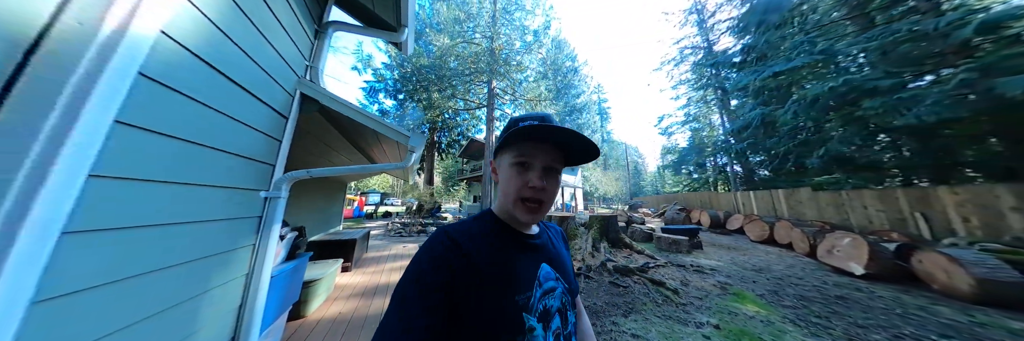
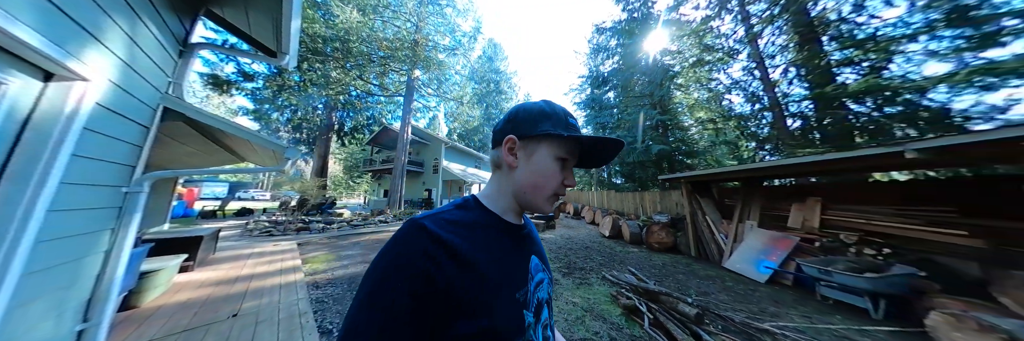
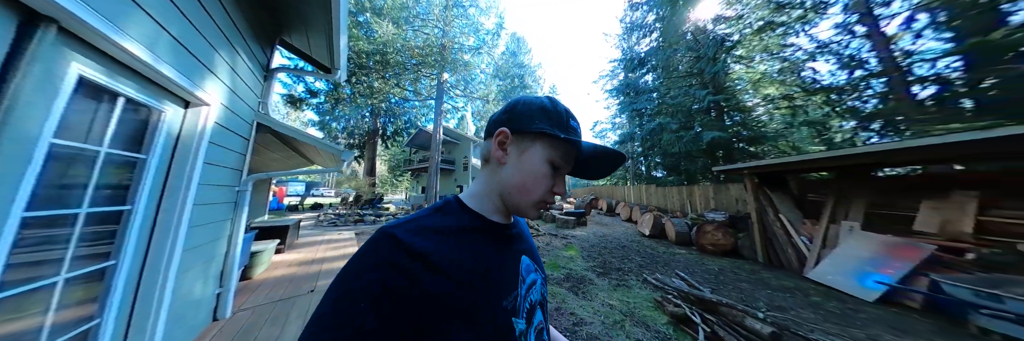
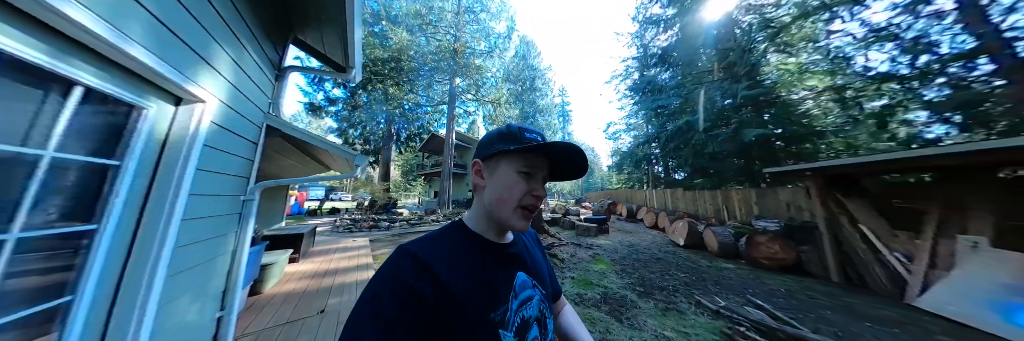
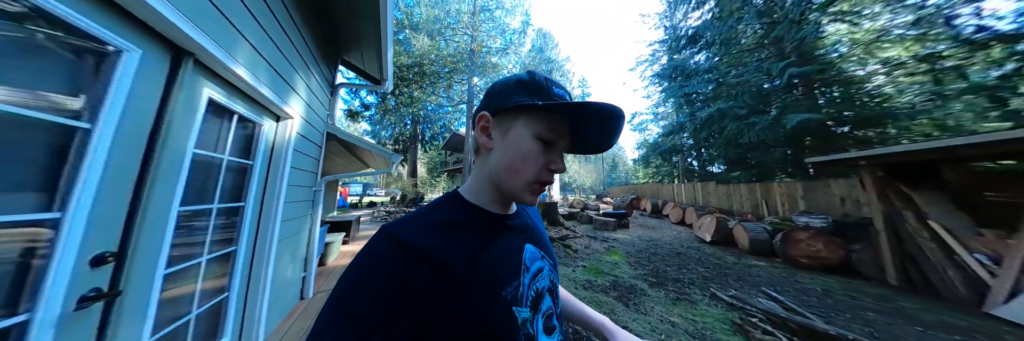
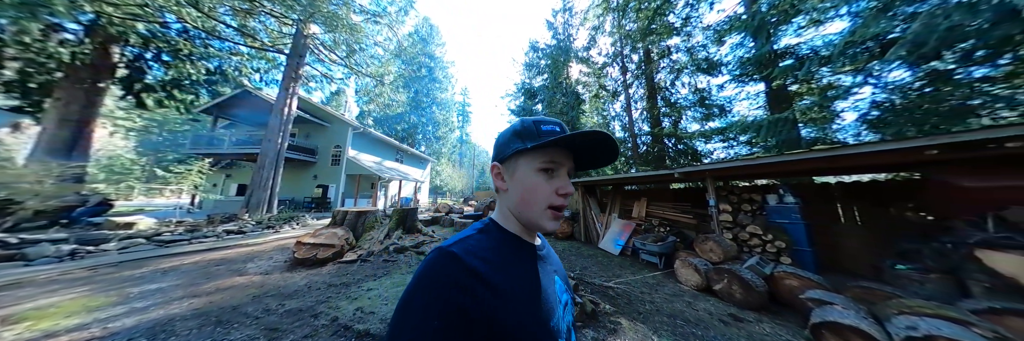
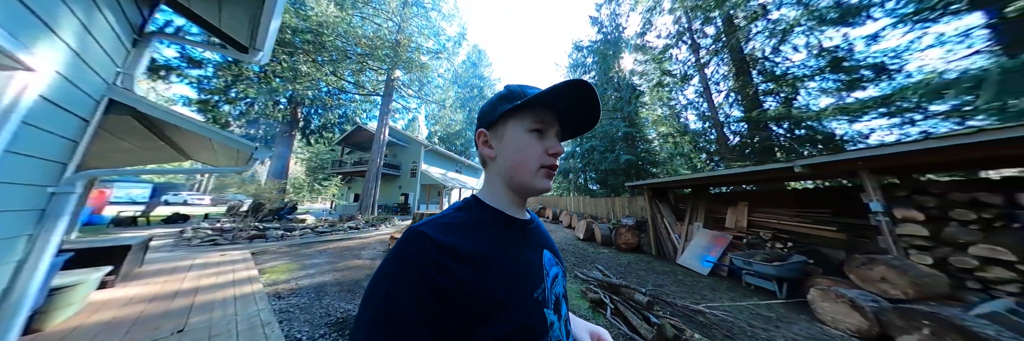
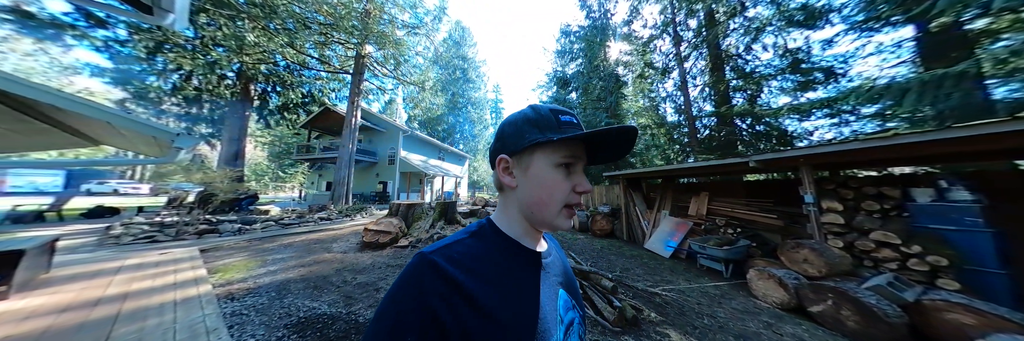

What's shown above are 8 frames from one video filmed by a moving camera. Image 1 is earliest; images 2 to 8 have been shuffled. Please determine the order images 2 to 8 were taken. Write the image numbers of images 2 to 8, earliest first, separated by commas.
4, 5, 3, 2, 7, 6, 8
